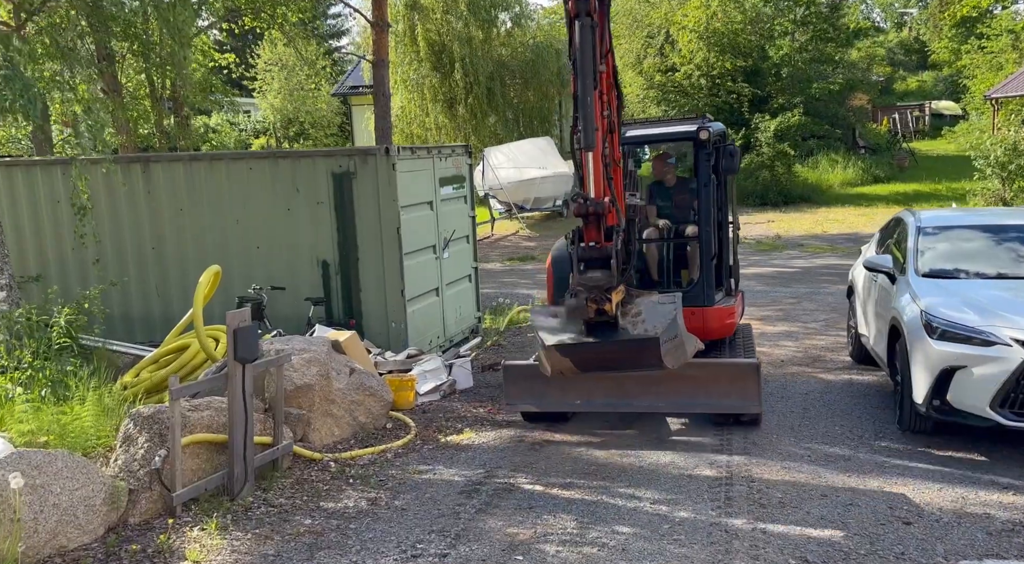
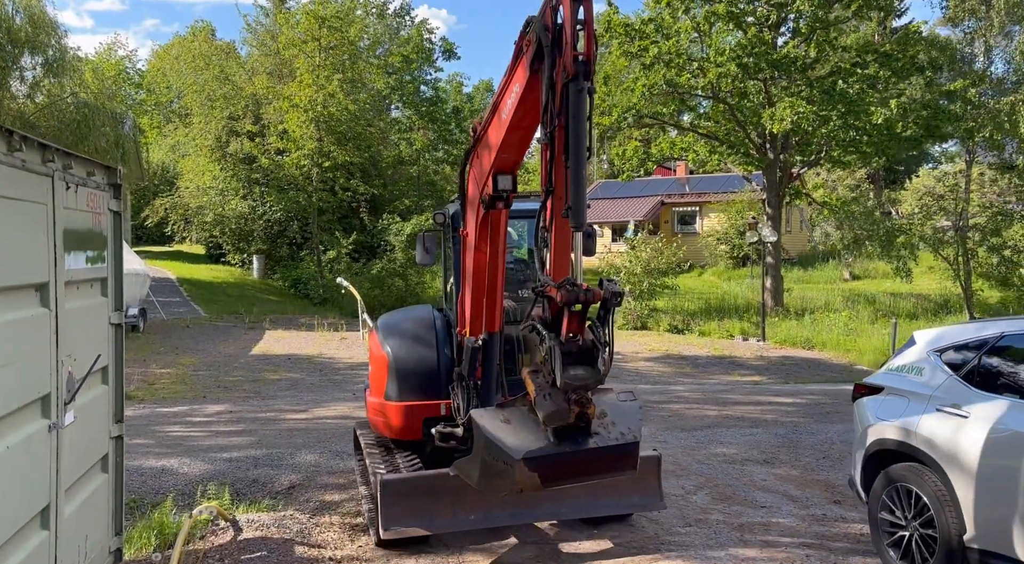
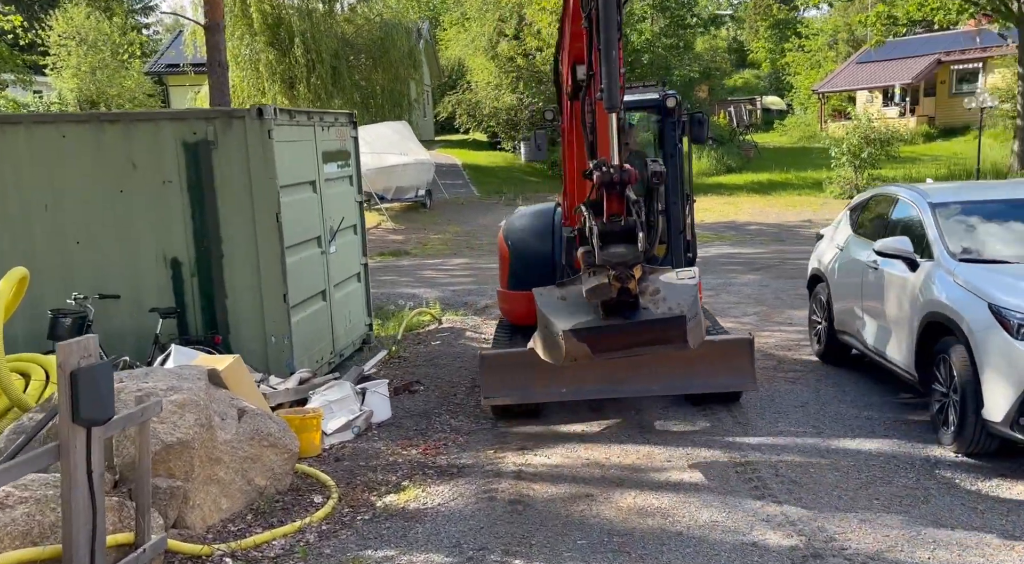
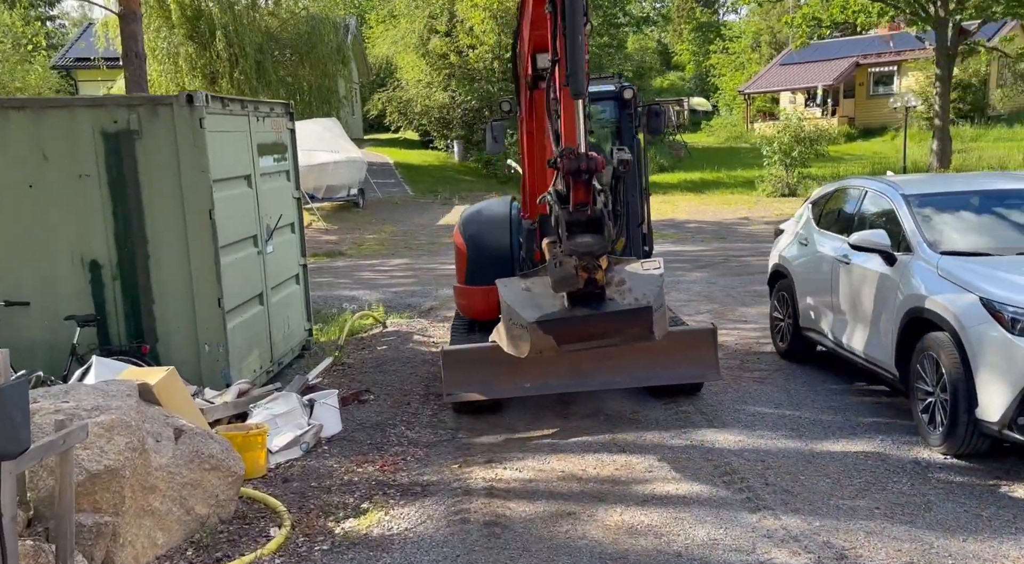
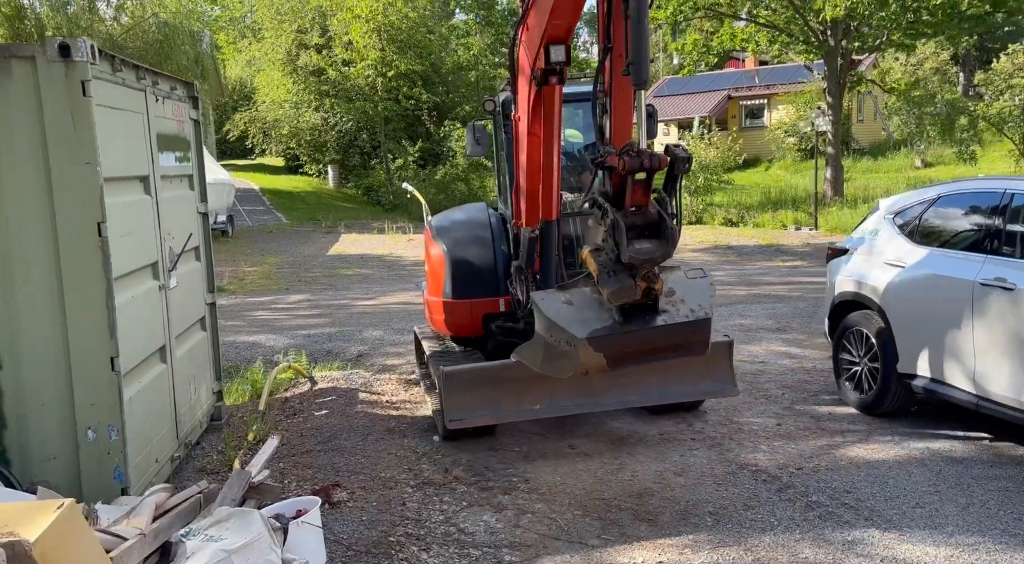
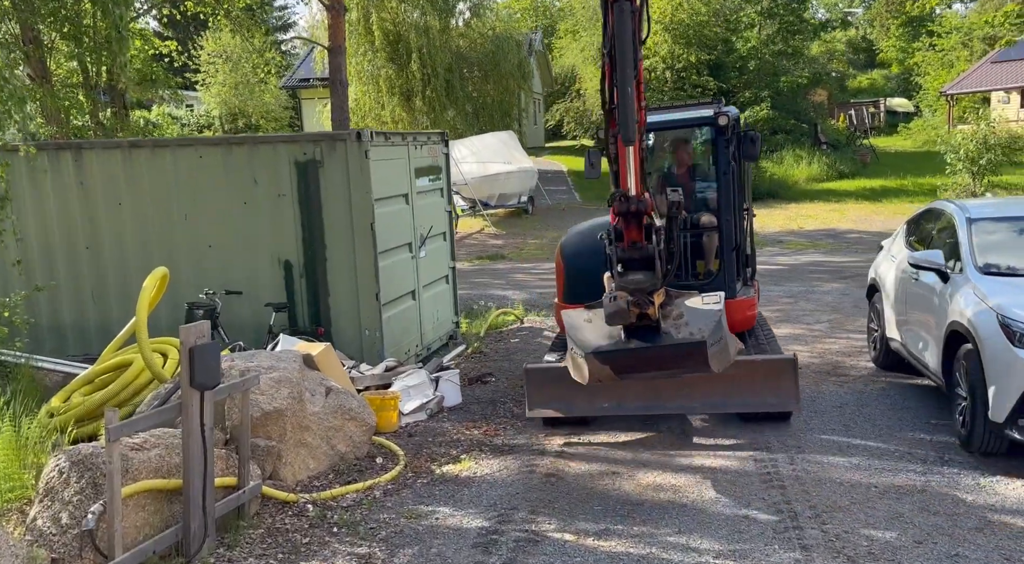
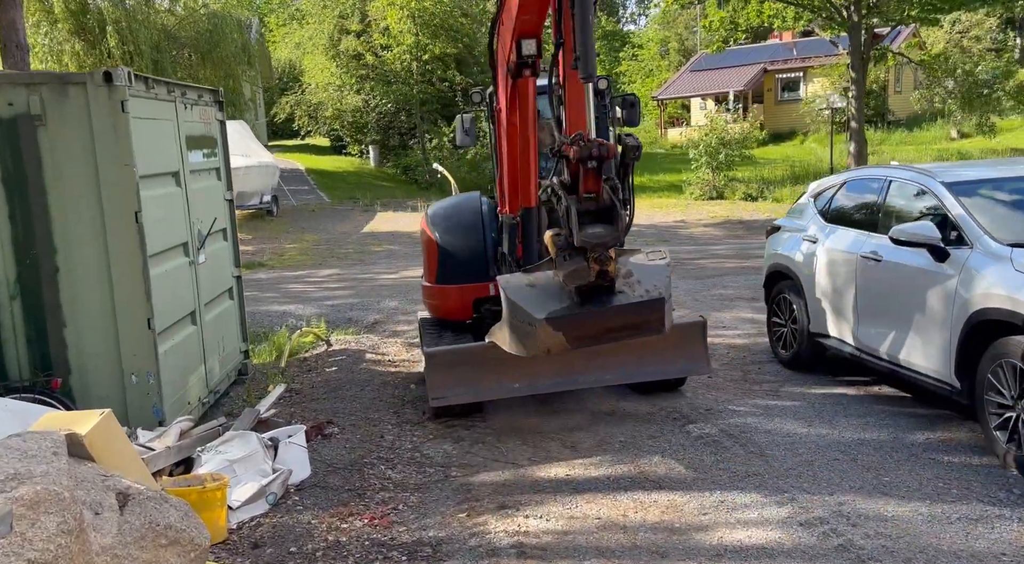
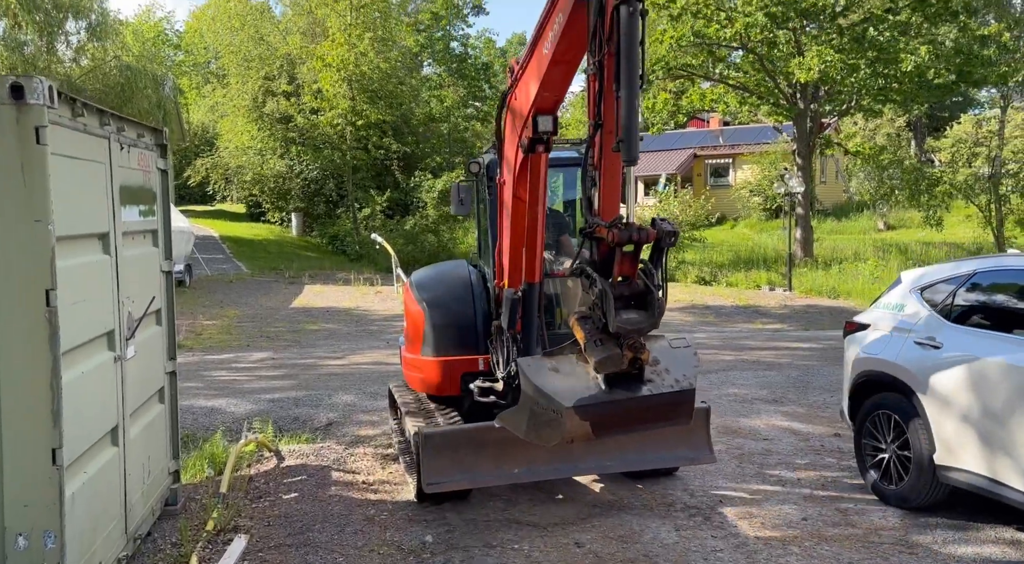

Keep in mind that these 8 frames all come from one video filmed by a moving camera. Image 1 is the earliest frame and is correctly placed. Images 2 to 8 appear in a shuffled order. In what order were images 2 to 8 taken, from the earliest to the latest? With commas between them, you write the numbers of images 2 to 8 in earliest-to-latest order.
6, 3, 4, 7, 5, 8, 2
